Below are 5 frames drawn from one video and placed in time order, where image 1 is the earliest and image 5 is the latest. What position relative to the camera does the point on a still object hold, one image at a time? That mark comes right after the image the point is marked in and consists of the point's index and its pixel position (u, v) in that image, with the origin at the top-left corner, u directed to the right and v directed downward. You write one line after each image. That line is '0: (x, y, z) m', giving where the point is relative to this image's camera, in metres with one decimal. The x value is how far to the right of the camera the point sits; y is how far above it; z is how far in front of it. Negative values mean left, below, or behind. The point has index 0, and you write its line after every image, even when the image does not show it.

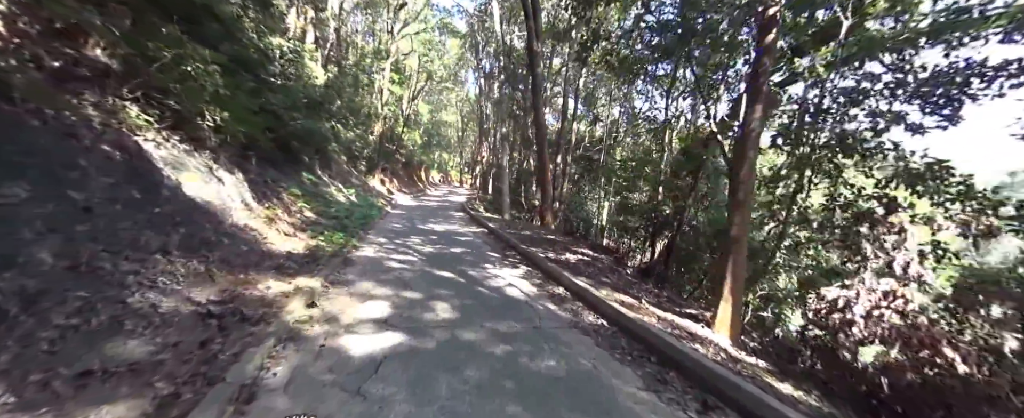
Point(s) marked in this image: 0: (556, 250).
0: (+1.3, -1.1, +9.5) m
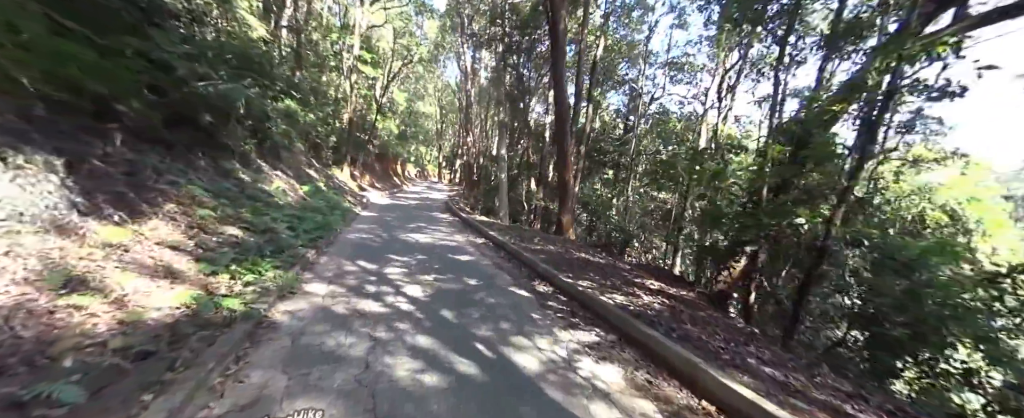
0: (+1.8, -1.2, +6.2) m
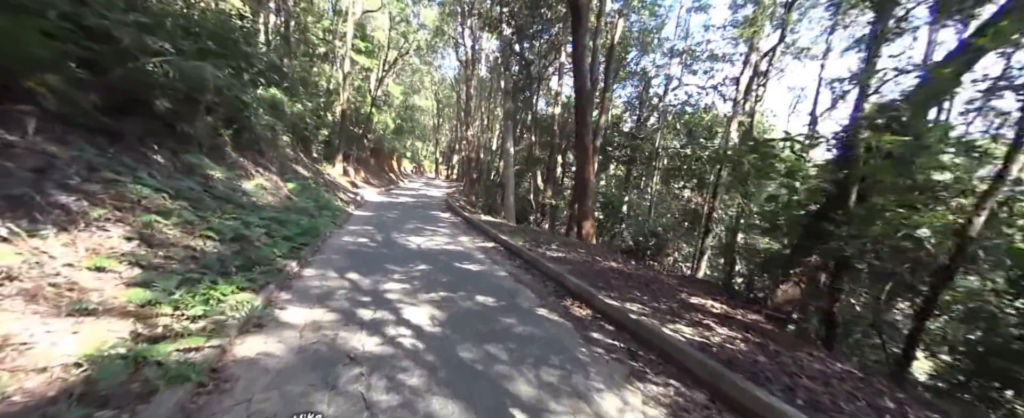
0: (+2.2, -1.3, +5.0) m
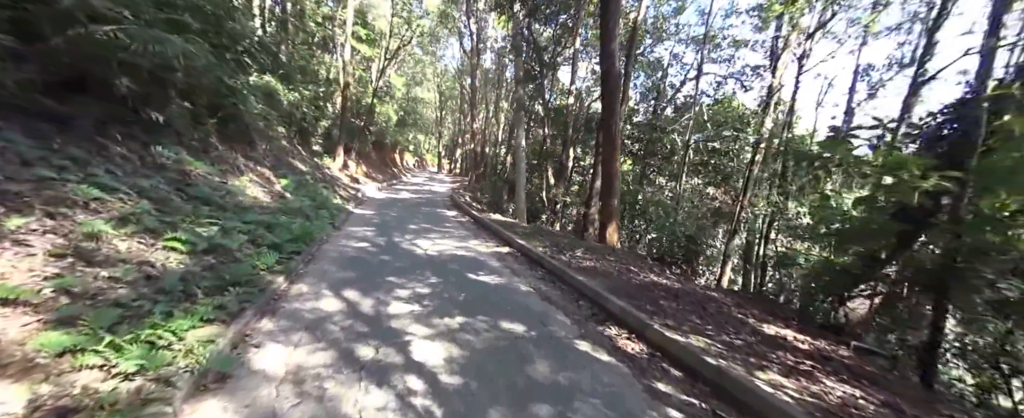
0: (+2.6, -1.4, +4.0) m
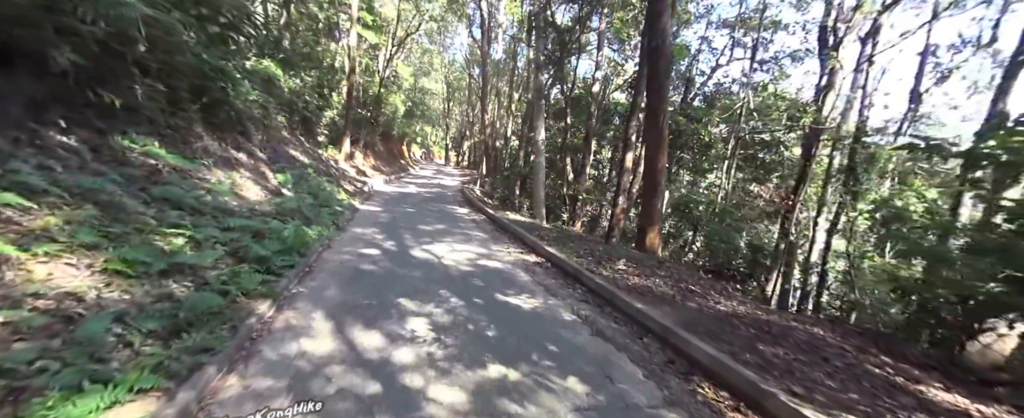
0: (+3.1, -1.6, +2.7) m
